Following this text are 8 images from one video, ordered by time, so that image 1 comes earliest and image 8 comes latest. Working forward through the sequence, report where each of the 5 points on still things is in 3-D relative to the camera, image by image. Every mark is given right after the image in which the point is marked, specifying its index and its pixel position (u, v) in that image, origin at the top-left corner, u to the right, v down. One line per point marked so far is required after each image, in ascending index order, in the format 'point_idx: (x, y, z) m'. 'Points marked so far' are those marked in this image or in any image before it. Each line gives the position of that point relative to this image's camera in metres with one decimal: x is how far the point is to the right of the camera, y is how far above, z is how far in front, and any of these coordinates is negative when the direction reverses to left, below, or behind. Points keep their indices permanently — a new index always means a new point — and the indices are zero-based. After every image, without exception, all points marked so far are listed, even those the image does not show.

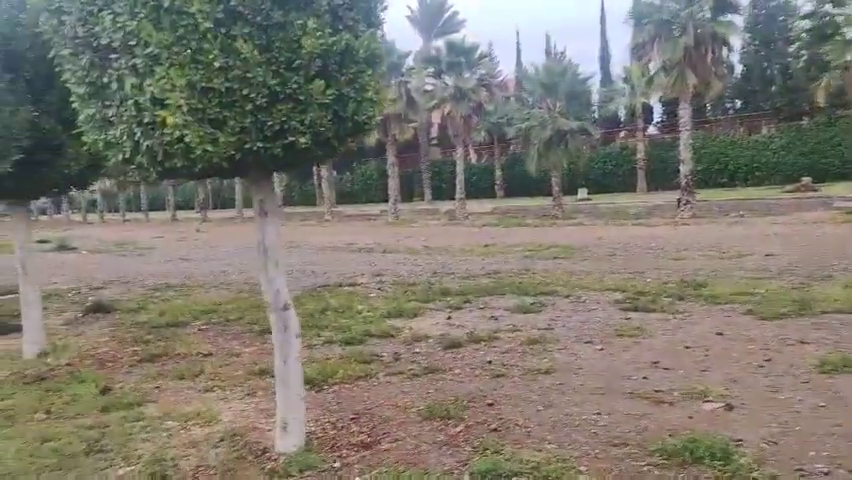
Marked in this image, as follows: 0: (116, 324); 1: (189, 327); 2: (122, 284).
0: (-5.0, -1.4, +10.9) m
1: (-3.6, -1.3, +10.3) m
2: (-7.8, -1.1, +17.4) m
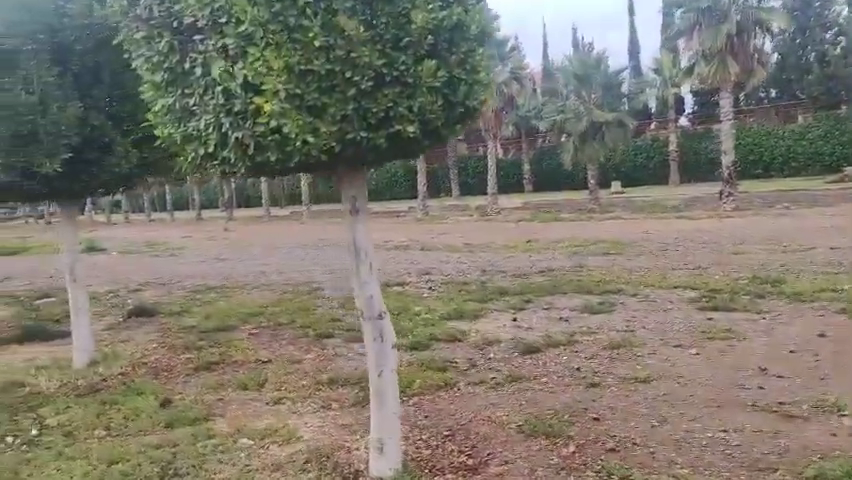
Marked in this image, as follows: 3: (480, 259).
0: (-4.1, -1.4, +10.6) m
1: (-2.7, -1.4, +10.0) m
2: (-6.7, -1.2, +17.1) m
3: (+1.3, -0.5, +16.5) m
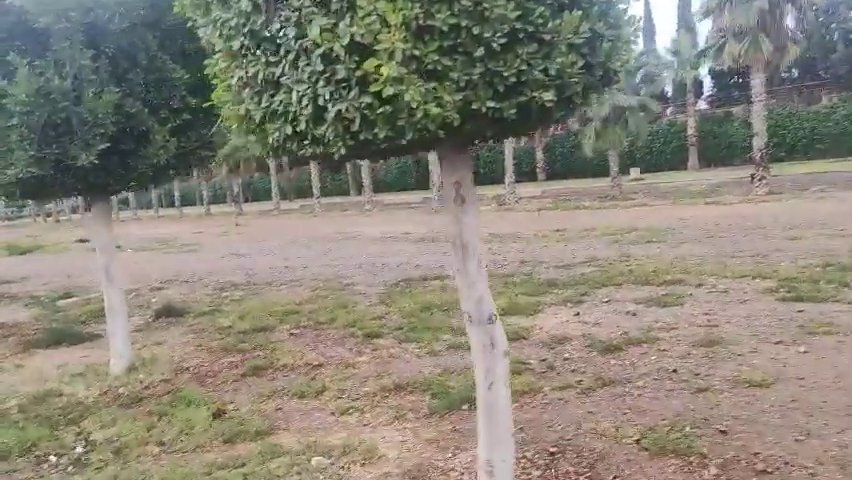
0: (-3.4, -1.3, +10.1) m
1: (-2.0, -1.3, +9.4) m
2: (-5.9, -1.1, +16.6) m
3: (+2.0, -0.2, +15.8) m
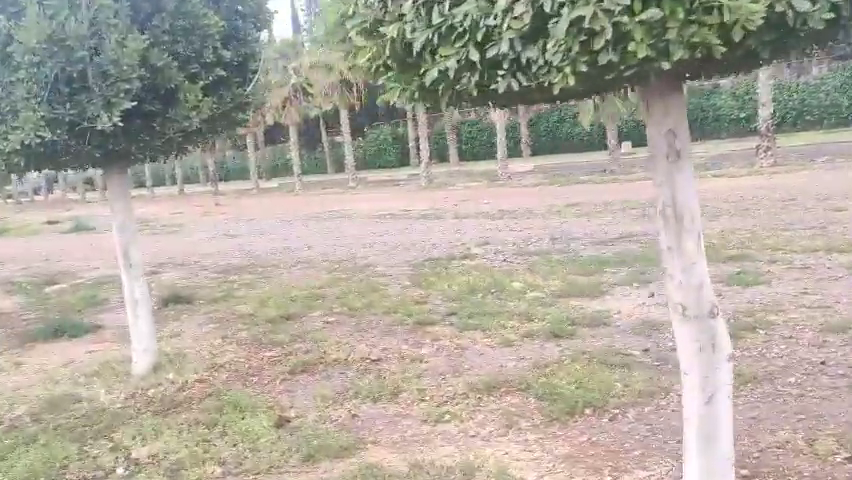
0: (-2.8, -1.0, +9.1) m
1: (-1.4, -1.0, +8.4) m
2: (-5.6, -0.6, +15.5) m
3: (+2.3, +0.3, +15.0) m
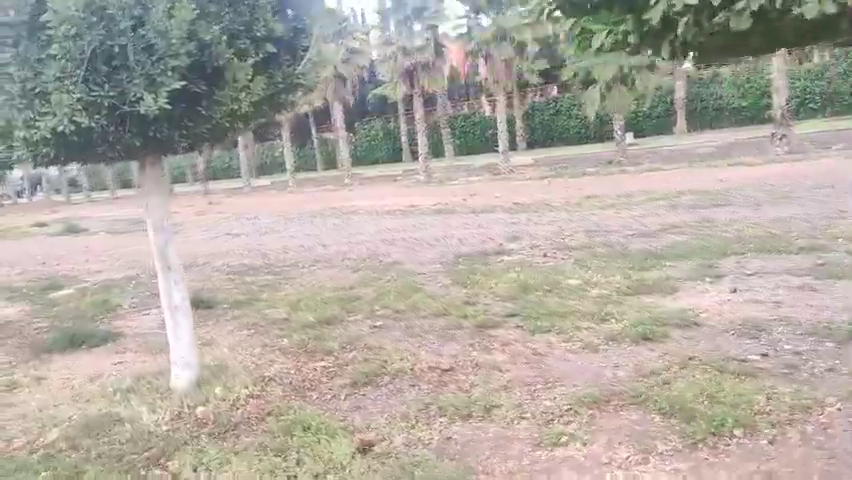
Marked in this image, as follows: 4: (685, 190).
0: (-2.2, -1.0, +8.4) m
1: (-0.8, -1.0, +7.8) m
2: (-5.1, -0.6, +14.7) m
3: (+2.8, +0.4, +14.4) m
4: (+6.4, +1.2, +16.9) m
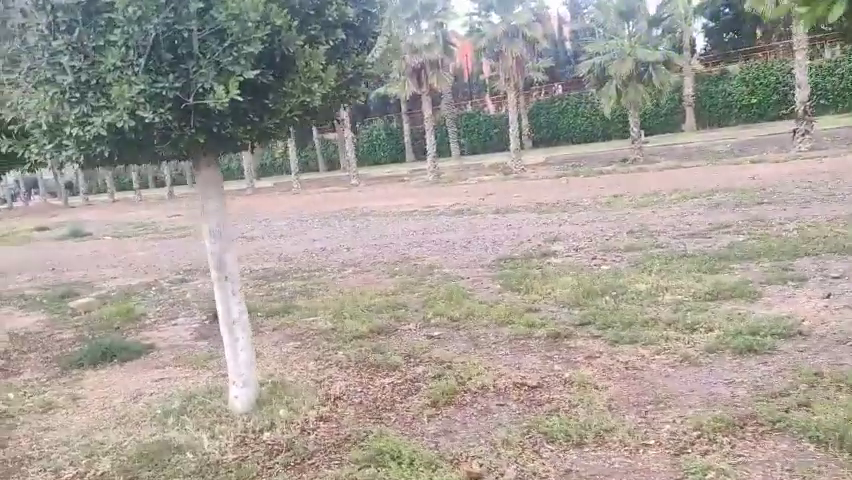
0: (-1.6, -1.1, +7.8) m
1: (-0.2, -1.0, +7.3) m
2: (-4.5, -0.7, +14.2) m
3: (+3.4, +0.4, +13.9) m
4: (+7.0, +1.2, +16.4) m
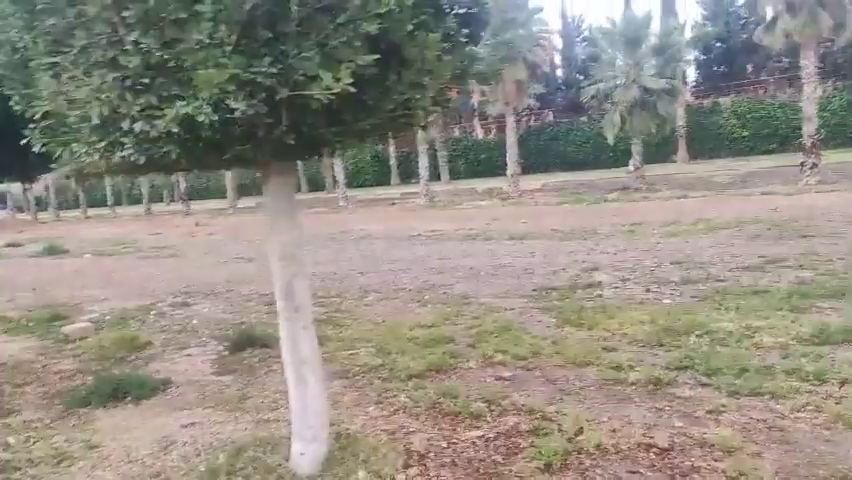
0: (-0.9, -1.3, +6.9) m
1: (+0.5, -1.3, +6.4) m
2: (-4.1, -1.1, +13.2) m
3: (+3.9, -0.2, +13.2) m
4: (+7.4, +0.5, +15.8) m
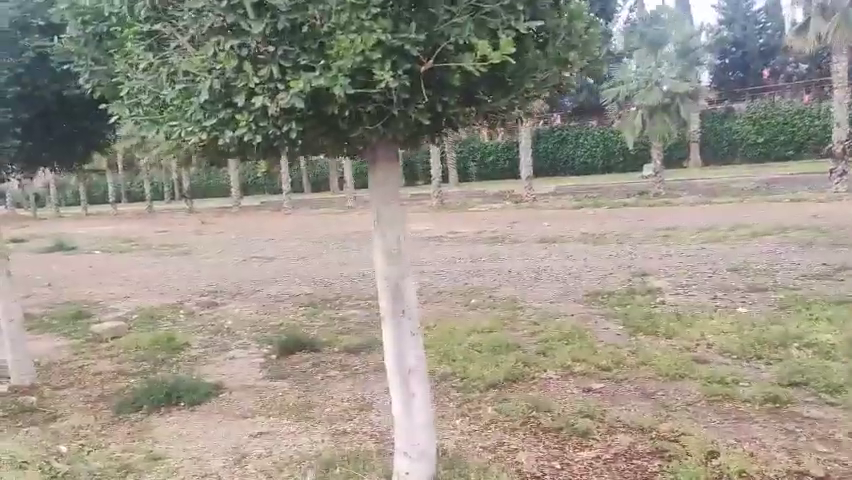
0: (-0.2, -1.3, +6.4) m
1: (+1.2, -1.3, +5.9) m
2: (-3.4, -1.1, +12.7) m
3: (+4.6, -0.3, +12.7) m
4: (+8.1, +0.3, +15.4) m
